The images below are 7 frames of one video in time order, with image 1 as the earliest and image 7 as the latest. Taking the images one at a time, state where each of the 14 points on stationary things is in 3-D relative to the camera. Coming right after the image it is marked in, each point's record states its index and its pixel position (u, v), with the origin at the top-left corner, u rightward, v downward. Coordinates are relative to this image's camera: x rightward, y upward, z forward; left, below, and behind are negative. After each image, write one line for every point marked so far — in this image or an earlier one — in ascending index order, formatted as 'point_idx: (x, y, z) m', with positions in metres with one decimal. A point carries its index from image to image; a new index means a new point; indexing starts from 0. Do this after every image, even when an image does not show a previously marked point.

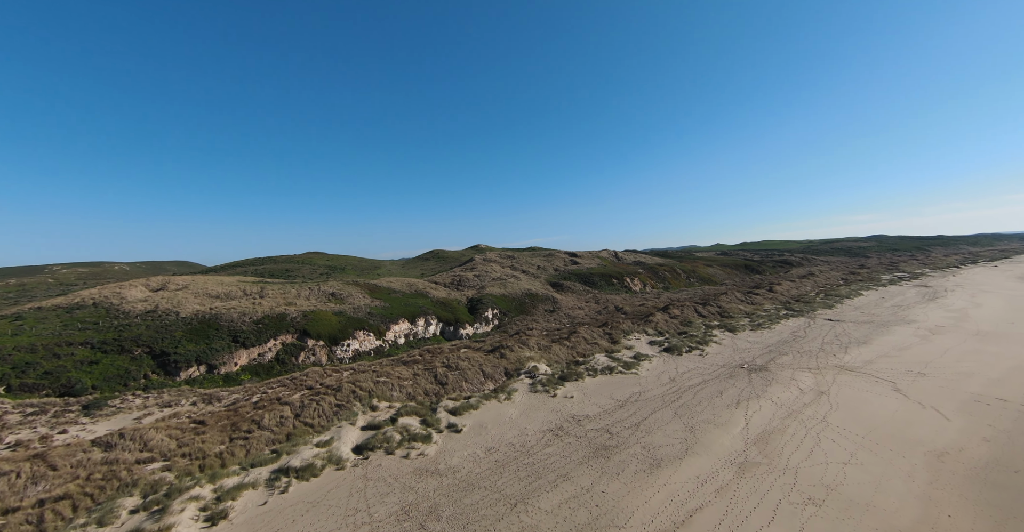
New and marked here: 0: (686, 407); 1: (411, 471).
0: (+8.3, -6.8, +18.8) m
1: (-3.4, -6.9, +13.1) m
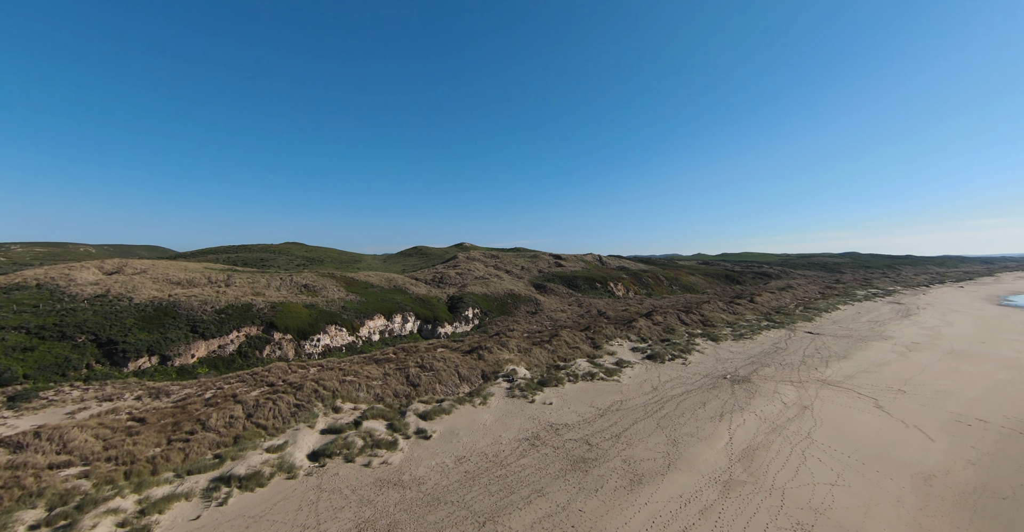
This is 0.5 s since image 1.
0: (+7.2, -7.0, +18.0) m
1: (-4.3, -6.6, +11.9) m
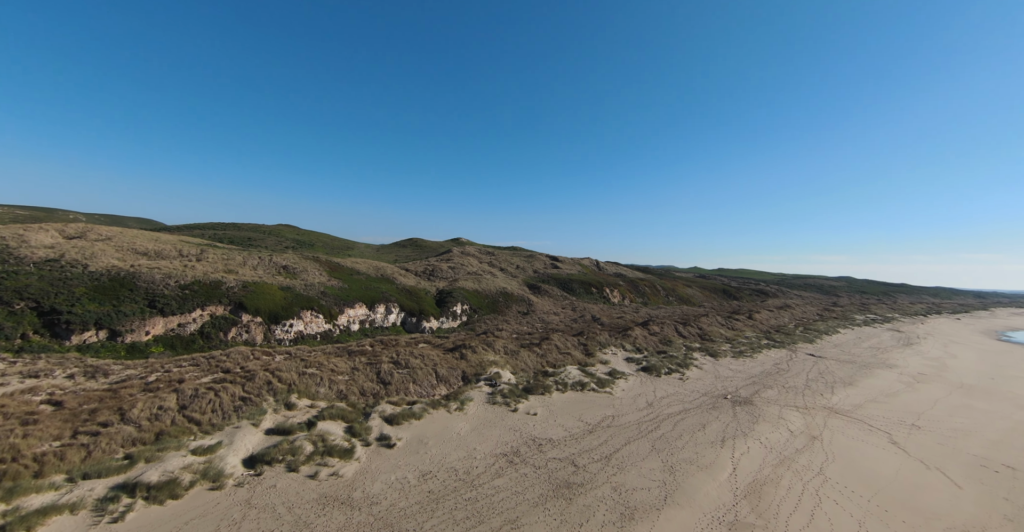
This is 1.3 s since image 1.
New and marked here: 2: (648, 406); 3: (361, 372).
0: (+6.3, -7.2, +16.2) m
1: (-5.1, -5.9, +10.0) m
2: (+6.9, -7.1, +19.8) m
3: (-6.7, -4.7, +17.3) m
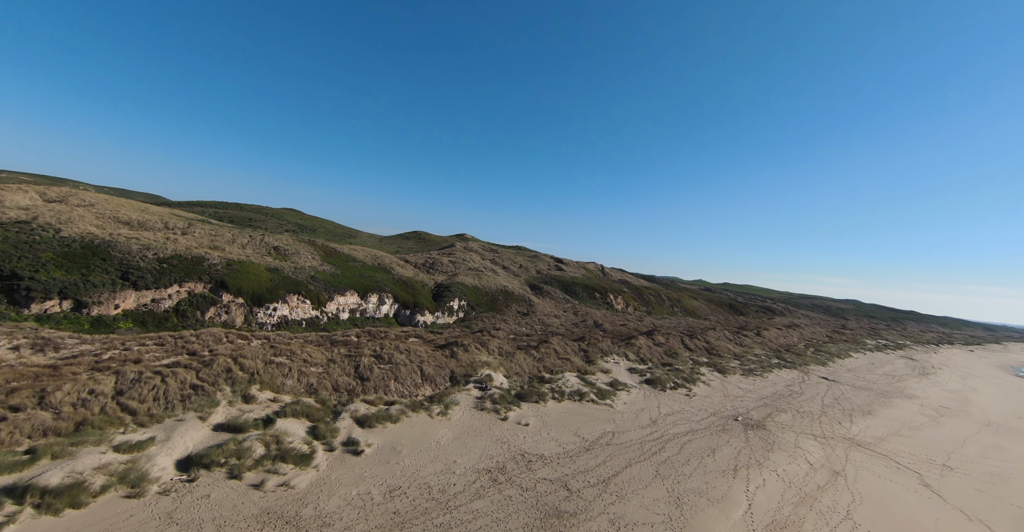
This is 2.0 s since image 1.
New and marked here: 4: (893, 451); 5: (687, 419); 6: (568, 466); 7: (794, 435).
0: (+5.8, -7.3, +14.4) m
1: (-5.5, -5.3, +8.3) m
2: (+6.4, -7.2, +18.0) m
3: (-7.0, -4.0, +15.7) m
4: (+18.5, -9.0, +19.1) m
5: (+8.6, -7.5, +19.2) m
6: (+1.9, -6.7, +13.2) m
7: (+13.9, -8.3, +19.3) m
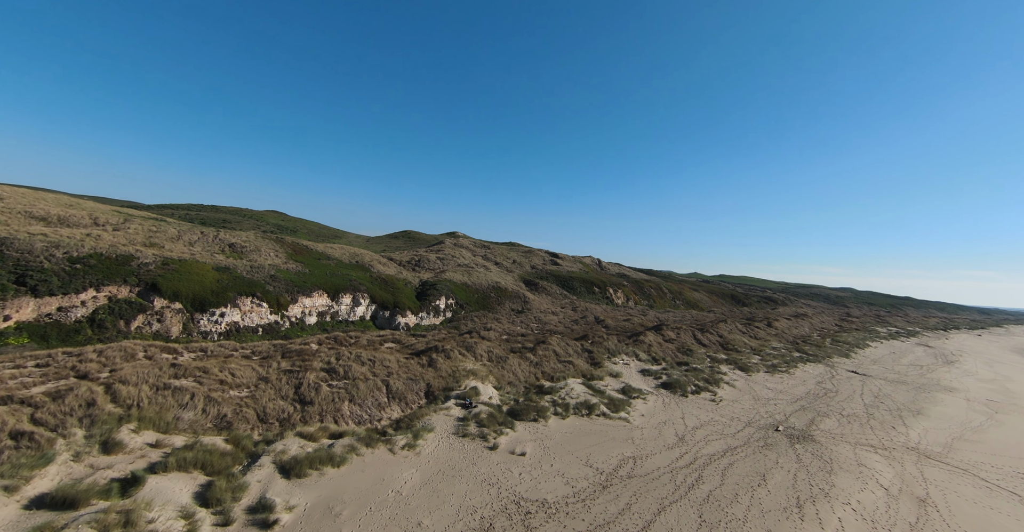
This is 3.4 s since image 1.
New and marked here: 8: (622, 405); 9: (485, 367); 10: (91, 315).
0: (+5.6, -6.6, +10.8) m
1: (-5.7, -4.9, +4.6) m
2: (+6.1, -6.5, +14.4) m
3: (-7.3, -3.6, +11.9) m
4: (+18.3, -7.8, +15.6) m
5: (+8.4, -6.7, +15.7) m
6: (+1.7, -6.1, +9.5) m
7: (+13.7, -7.3, +15.9) m
8: (+4.7, -6.0, +16.8) m
9: (-1.3, -4.7, +18.1) m
10: (-18.9, -2.2, +17.6) m
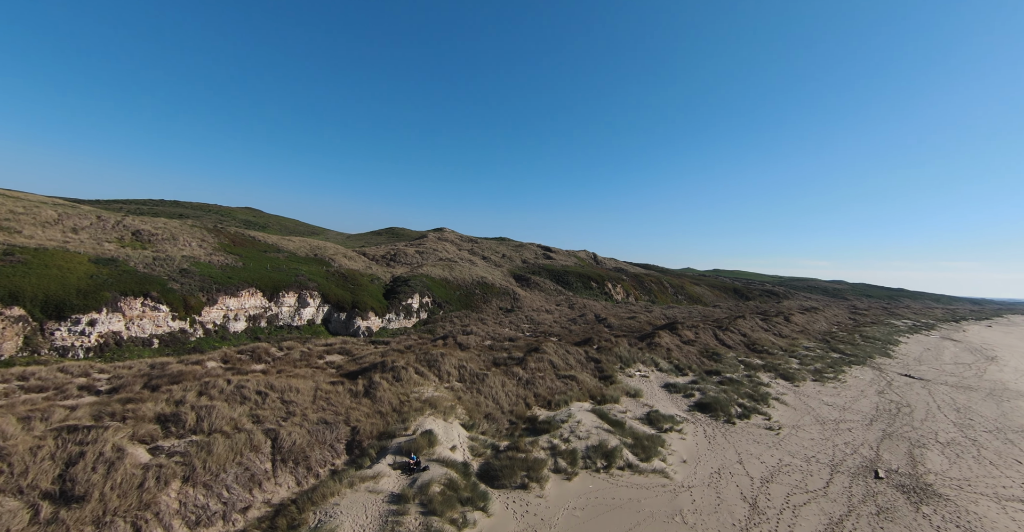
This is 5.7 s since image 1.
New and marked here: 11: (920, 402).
0: (+5.1, -5.9, +5.4) m
1: (-6.1, -4.4, -1.0) m
2: (+5.6, -5.7, +9.0) m
3: (-7.9, -3.1, +6.3) m
4: (+17.7, -6.9, +10.5) m
5: (+7.8, -5.9, +10.3) m
6: (+1.2, -5.5, +4.1) m
7: (+13.1, -6.5, +10.7) m
8: (+4.1, -5.2, +11.4) m
9: (-1.9, -4.0, +12.6) m
10: (-19.6, -1.8, +11.7) m
11: (+20.6, -6.8, +19.7) m
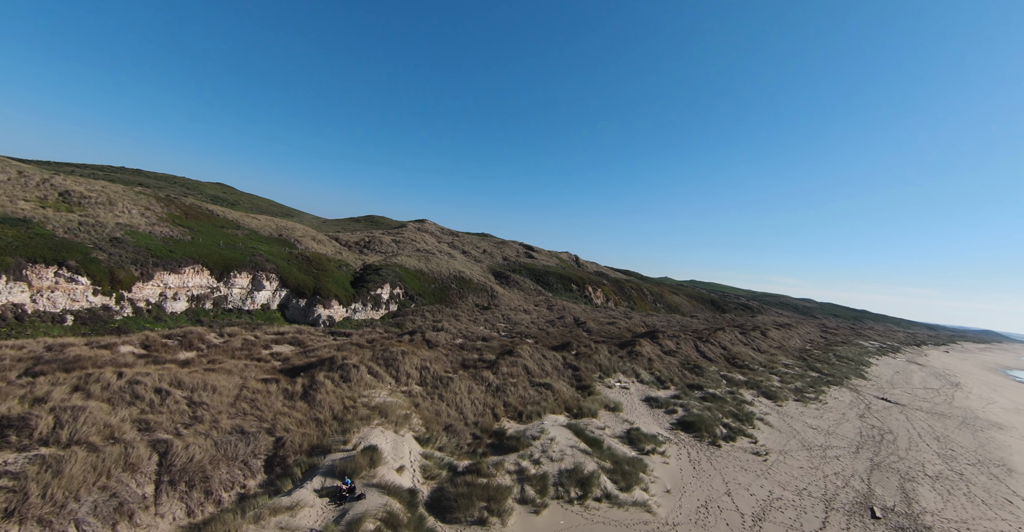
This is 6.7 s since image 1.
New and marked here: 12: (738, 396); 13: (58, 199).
0: (+4.4, -6.0, +4.1) m
1: (-6.4, -3.8, -2.9) m
2: (+4.7, -5.9, +7.7) m
3: (-8.4, -2.3, +4.3) m
4: (+16.6, -7.9, +9.8) m
5: (+6.8, -6.2, +9.1) m
6: (+0.6, -5.3, +2.6) m
7: (+12.0, -7.1, +9.7) m
8: (+3.1, -5.3, +10.0) m
9: (-2.8, -3.6, +10.9) m
10: (-20.3, -0.2, +9.1) m
11: (+19.1, -7.9, +19.1) m
12: (+10.6, -6.0, +18.3) m
13: (-21.3, +3.2, +18.6) m
